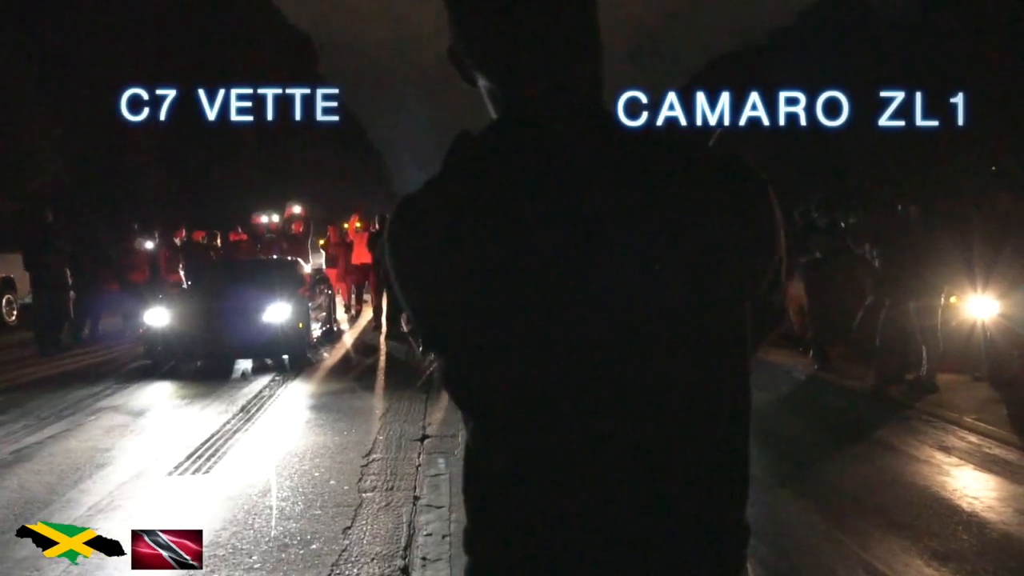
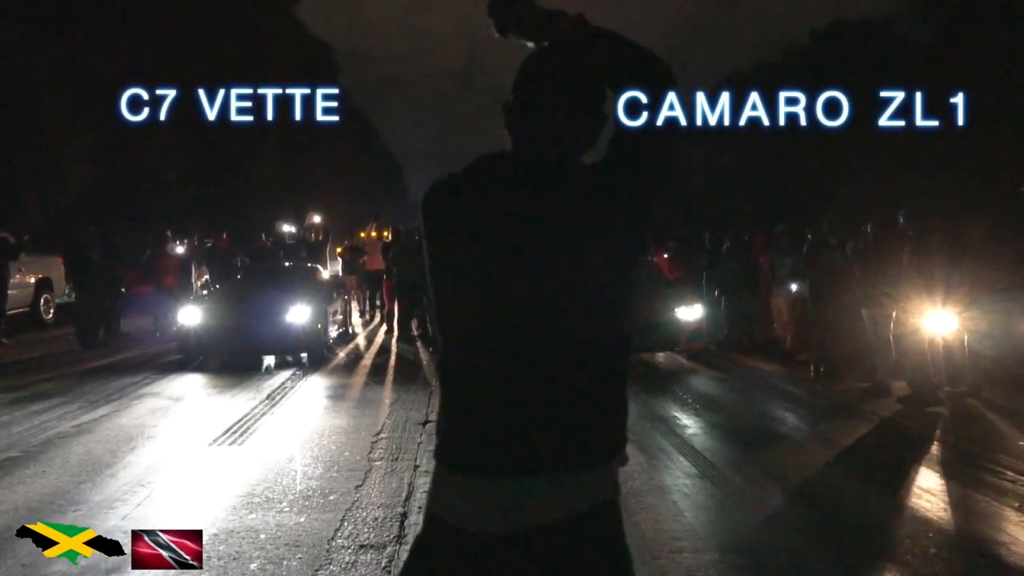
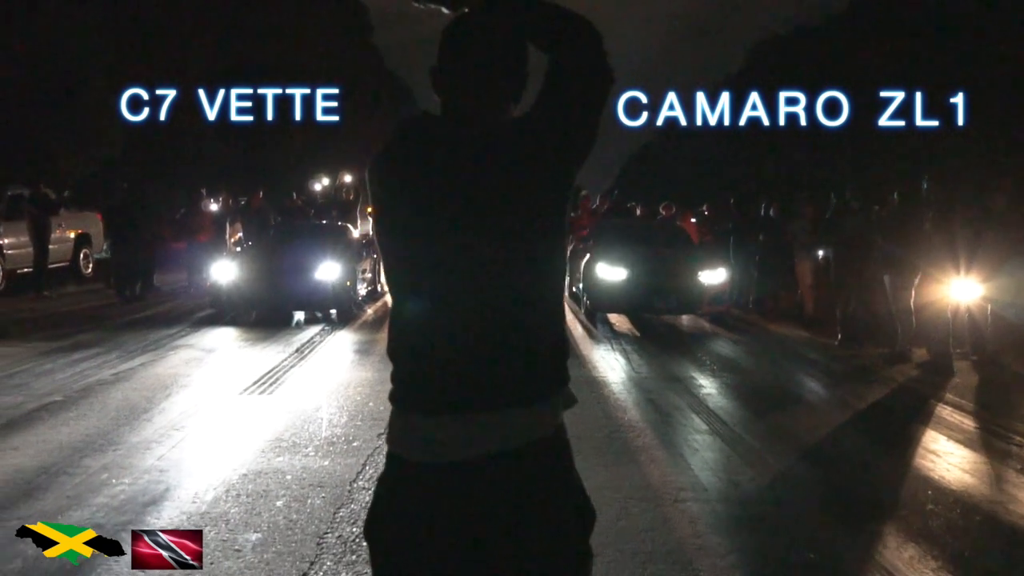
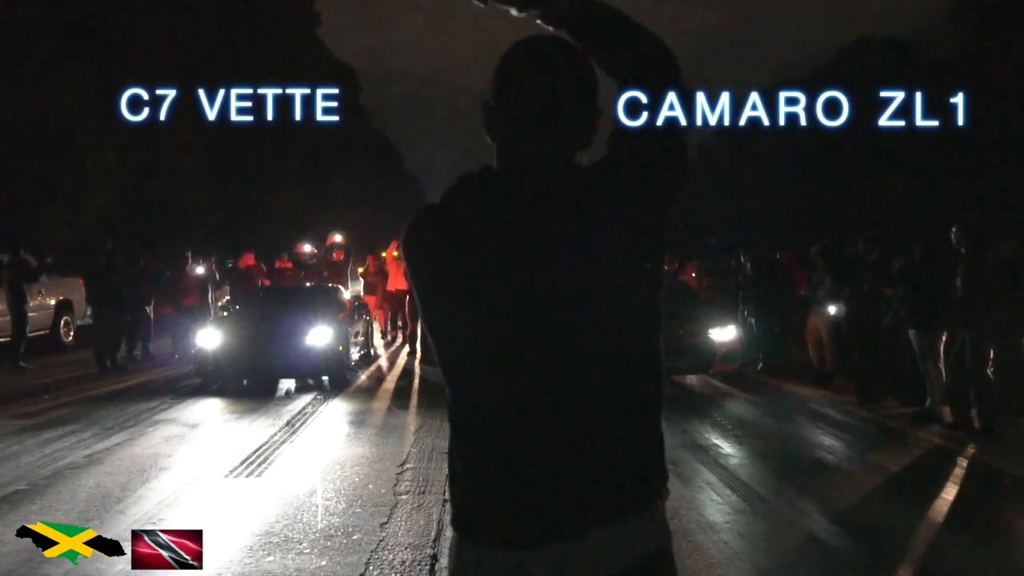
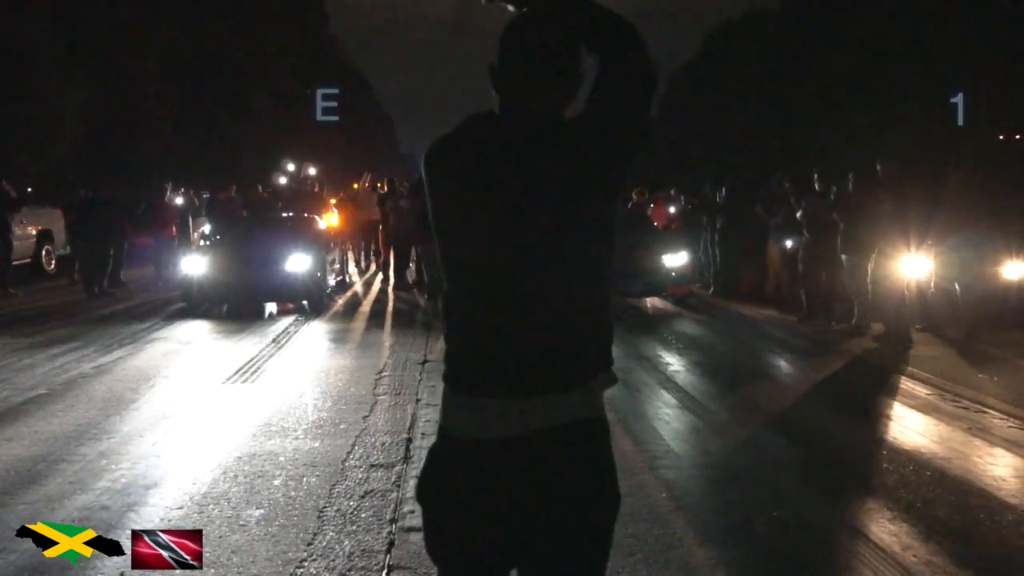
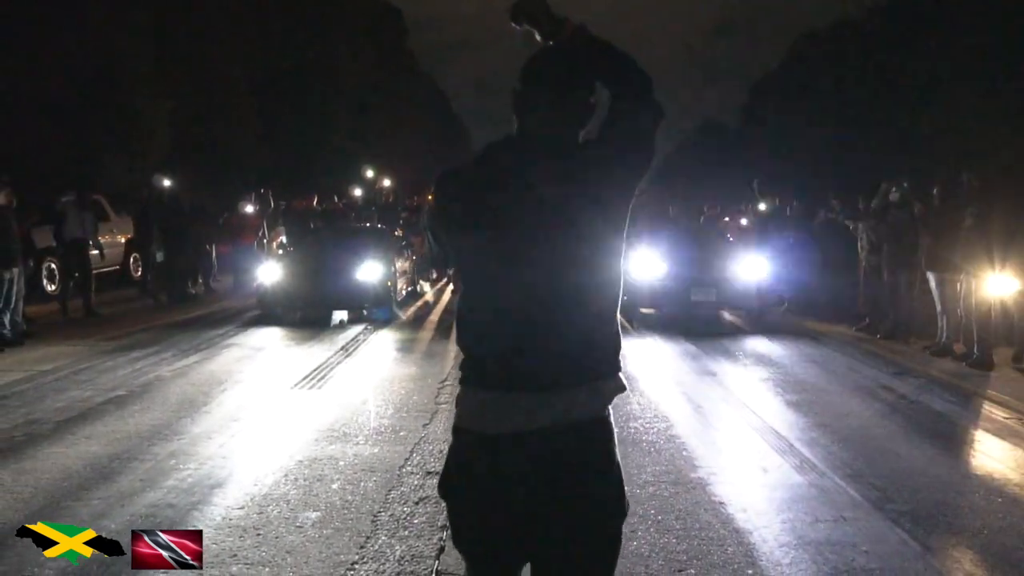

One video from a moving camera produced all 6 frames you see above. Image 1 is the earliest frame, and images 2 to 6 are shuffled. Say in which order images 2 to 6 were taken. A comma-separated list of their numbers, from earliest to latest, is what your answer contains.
4, 2, 3, 5, 6
